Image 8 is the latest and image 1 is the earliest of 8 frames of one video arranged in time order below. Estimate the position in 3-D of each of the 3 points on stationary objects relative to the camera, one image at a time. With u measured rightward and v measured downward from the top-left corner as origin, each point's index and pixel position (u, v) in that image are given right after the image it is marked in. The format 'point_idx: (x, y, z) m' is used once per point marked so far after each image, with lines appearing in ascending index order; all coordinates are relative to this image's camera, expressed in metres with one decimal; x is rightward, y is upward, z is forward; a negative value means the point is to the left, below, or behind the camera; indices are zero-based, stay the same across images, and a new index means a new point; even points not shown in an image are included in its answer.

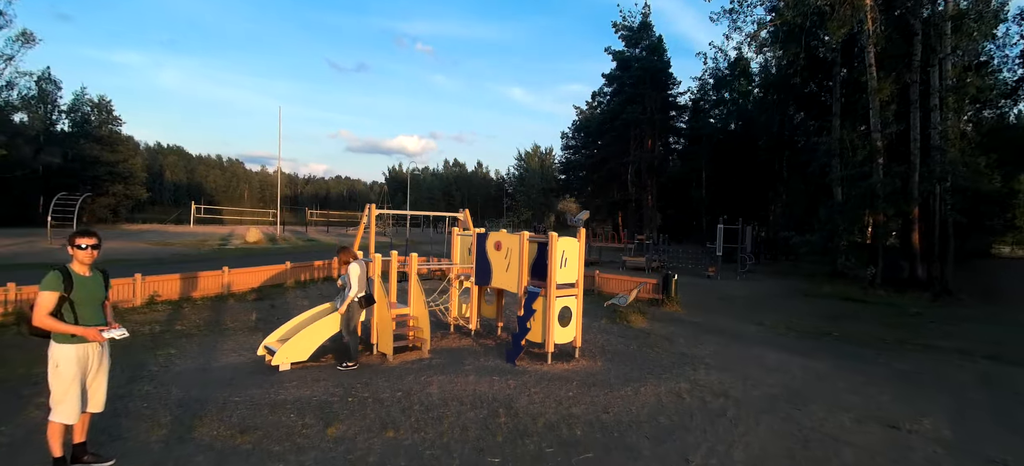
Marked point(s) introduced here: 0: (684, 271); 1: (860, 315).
0: (+6.0, -1.4, +16.5) m
1: (+6.8, -1.6, +9.2) m
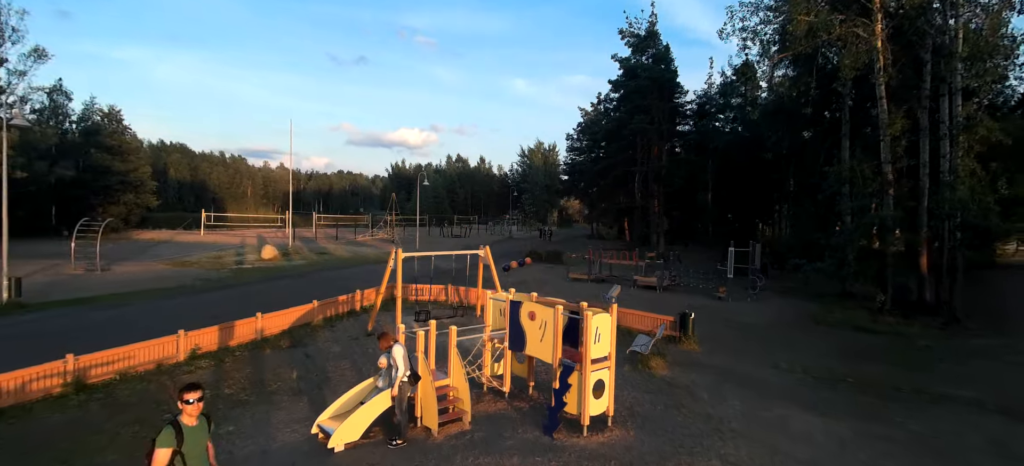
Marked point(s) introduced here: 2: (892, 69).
0: (+6.4, -2.1, +16.7) m
1: (+7.2, -2.4, +9.4) m
2: (+9.6, +4.1, +11.8) m
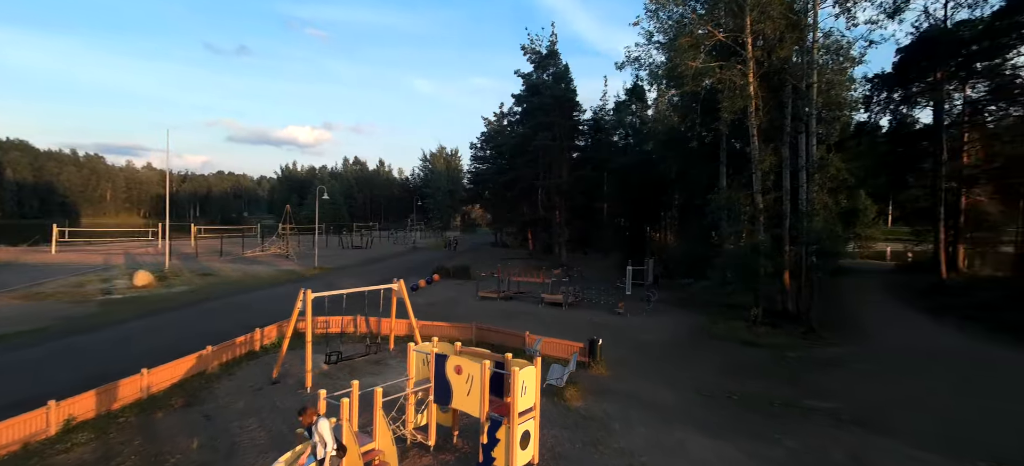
0: (+3.2, -2.8, +17.8) m
1: (+5.5, -3.0, +10.8) m
2: (+7.2, +3.5, +13.7) m
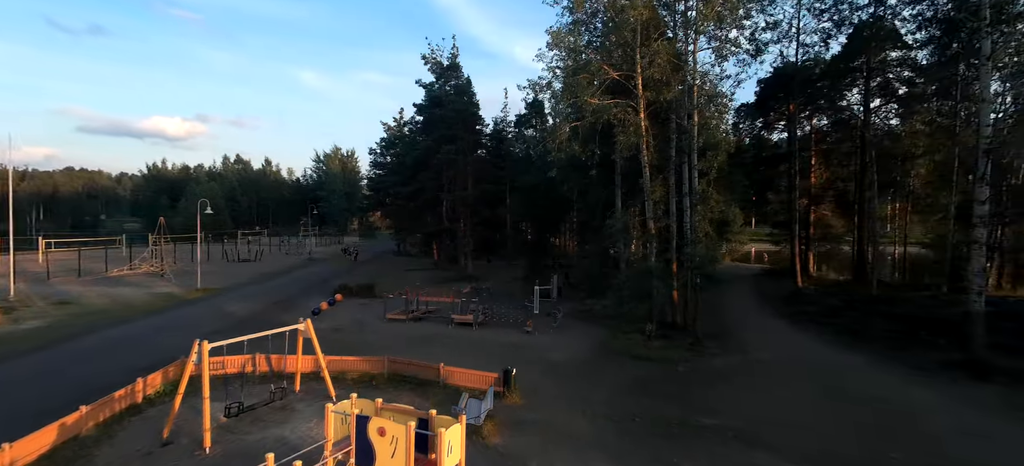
0: (-0.2, -3.6, +18.3) m
1: (+3.4, -3.7, +11.9) m
2: (+4.5, +2.8, +15.1) m
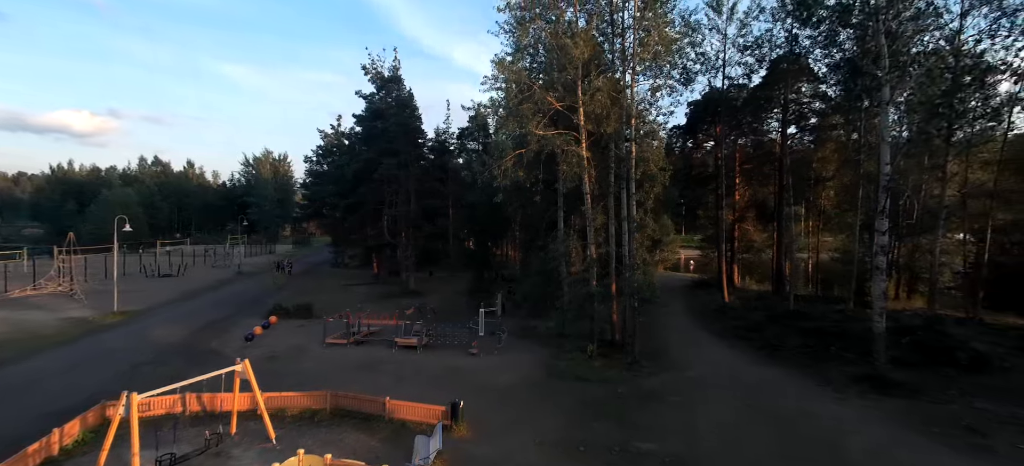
0: (-2.3, -4.4, +18.3) m
1: (+2.1, -4.5, +12.4) m
2: (+2.7, +2.0, +15.8) m
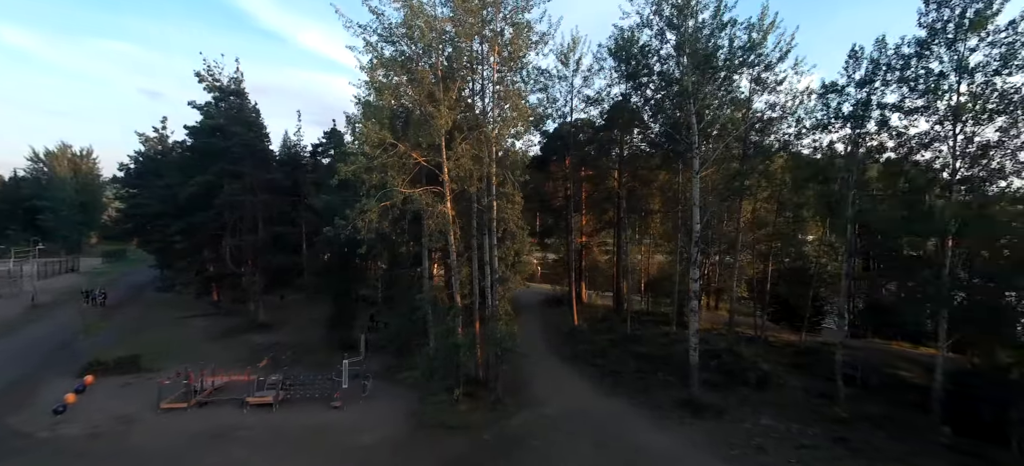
0: (-7.4, -6.2, +17.6) m
1: (-1.5, -6.2, +13.1) m
2: (-1.9, +0.2, +16.6) m
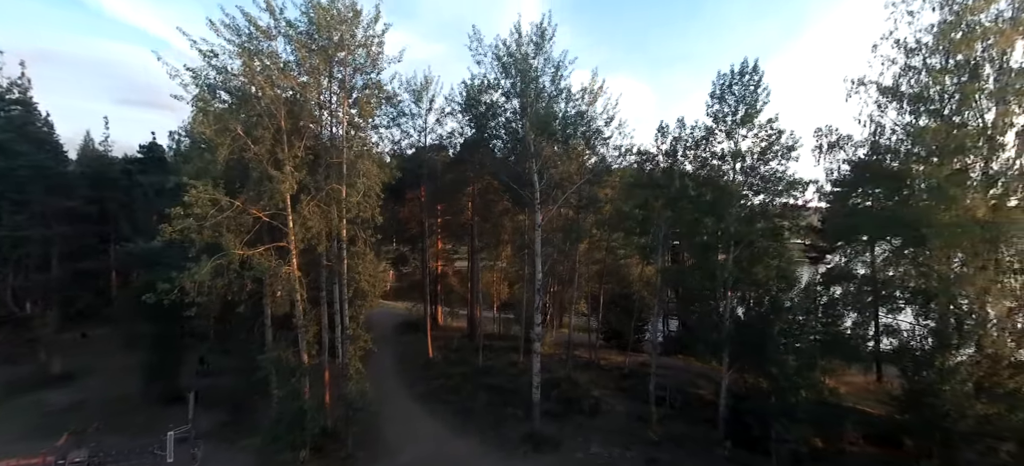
0: (-12.6, -8.1, +15.7) m
1: (-5.8, -8.1, +12.9) m
2: (-7.0, -1.7, +16.1) m
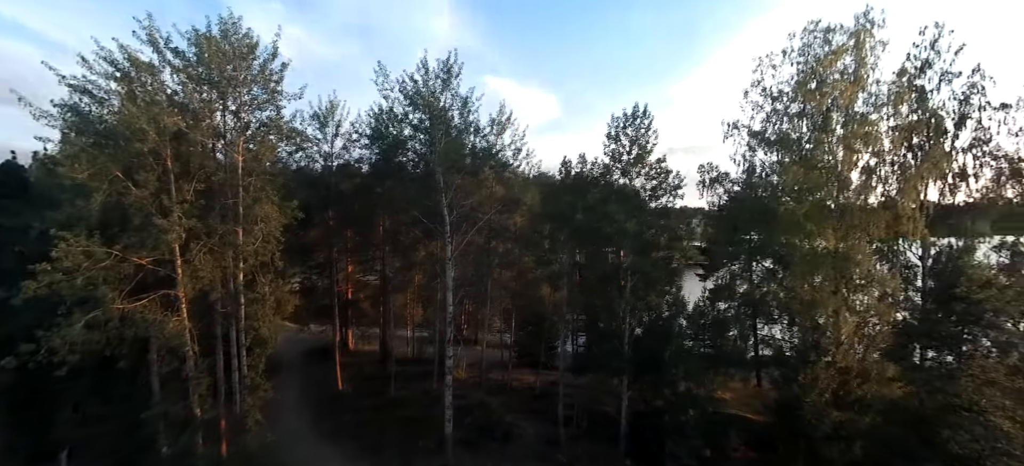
0: (-15.4, -9.6, +14.0) m
1: (-8.2, -9.6, +12.3) m
2: (-10.1, -3.1, +15.2) m
